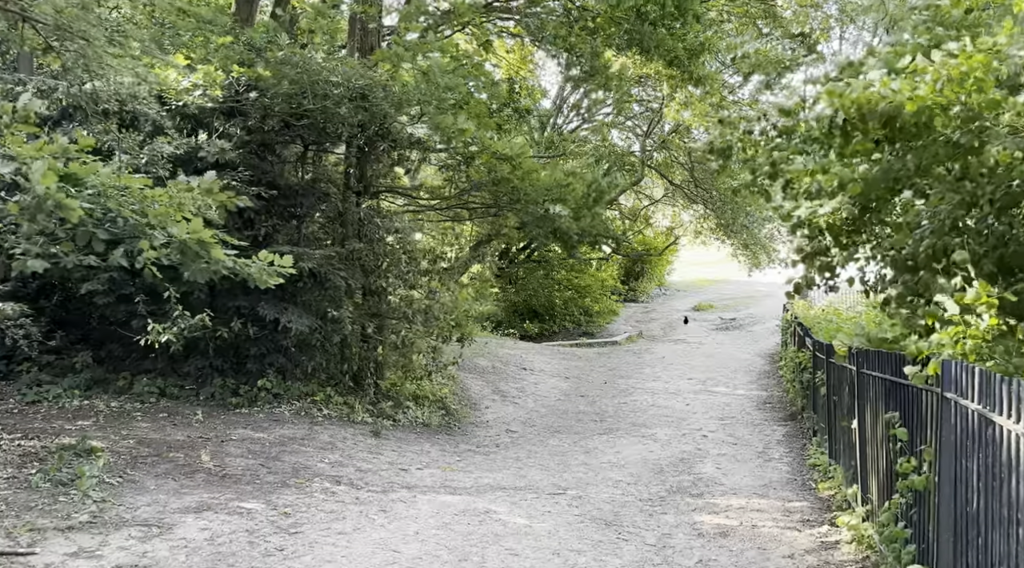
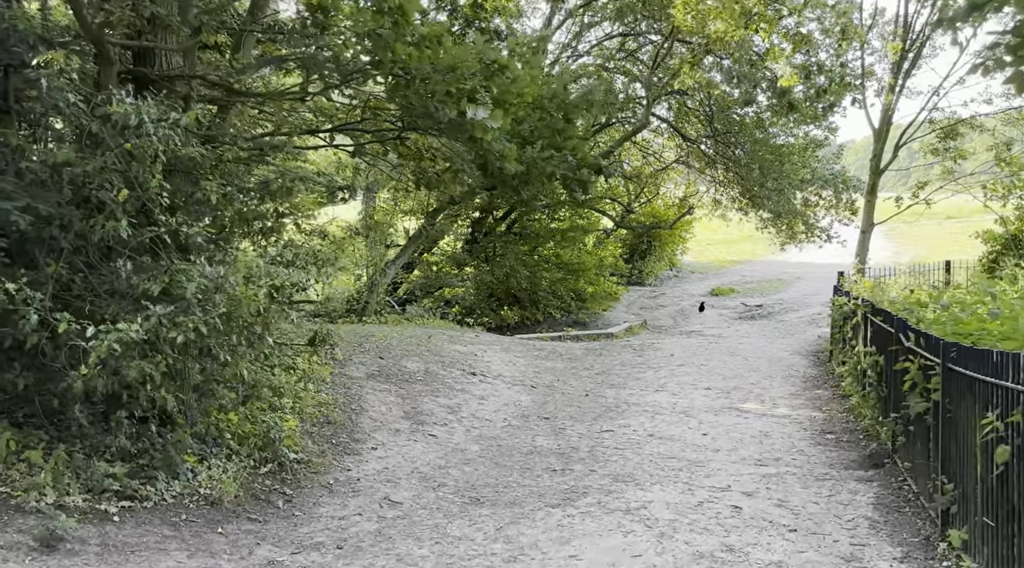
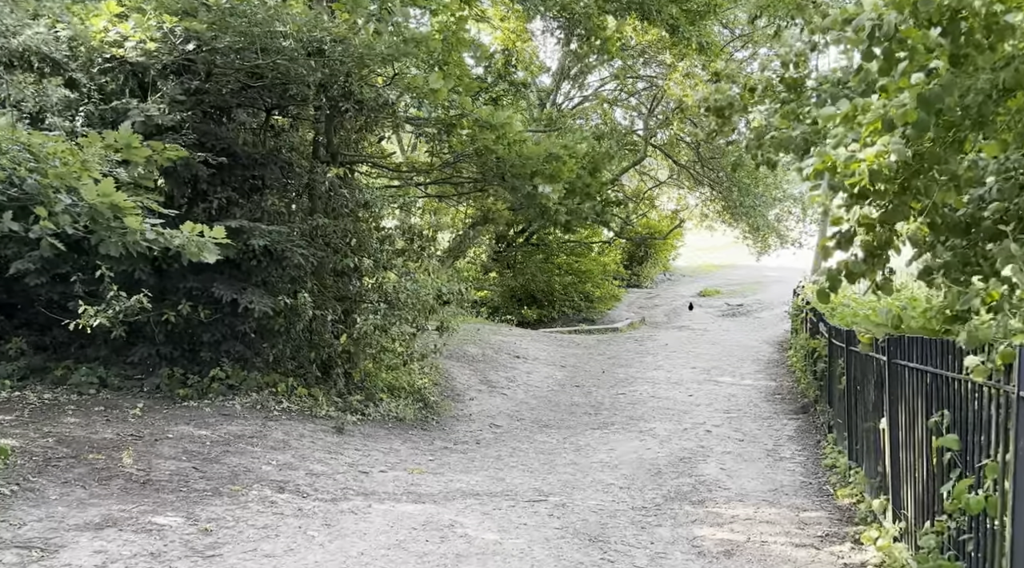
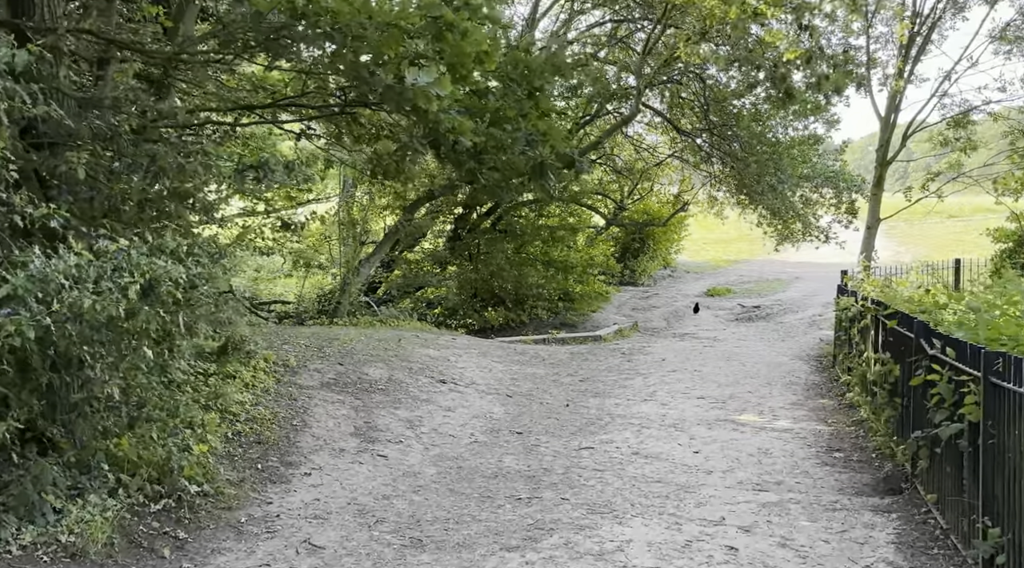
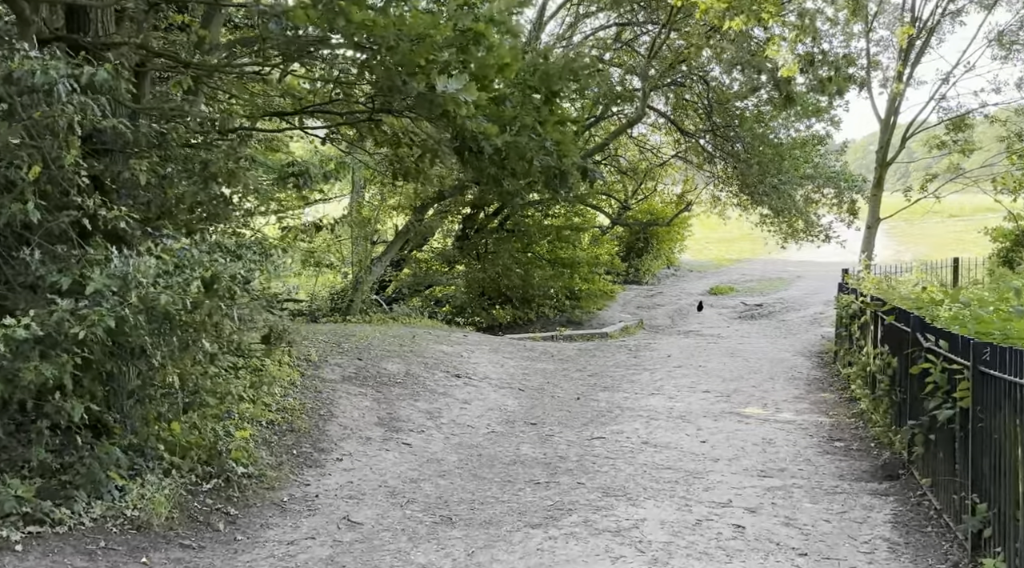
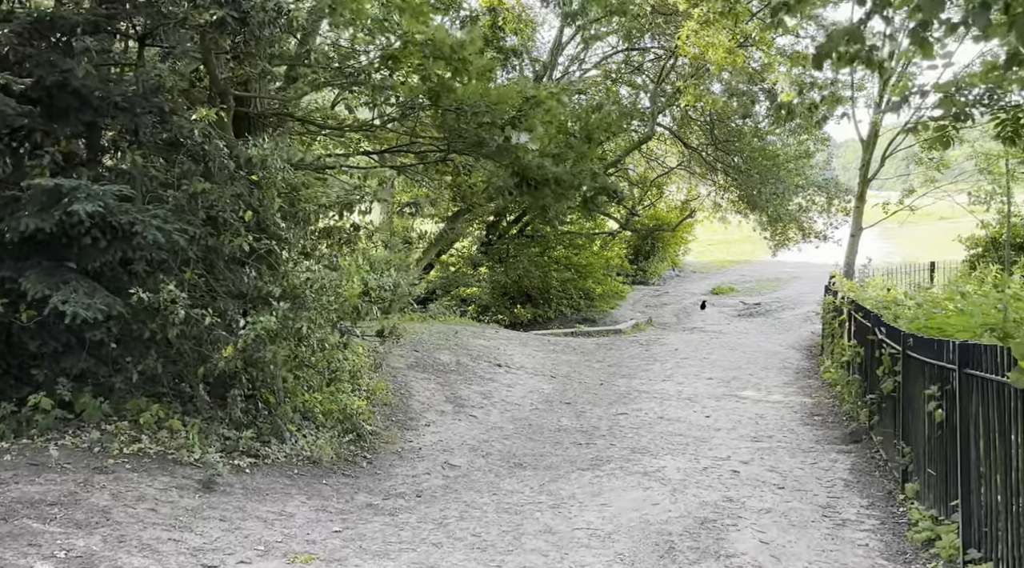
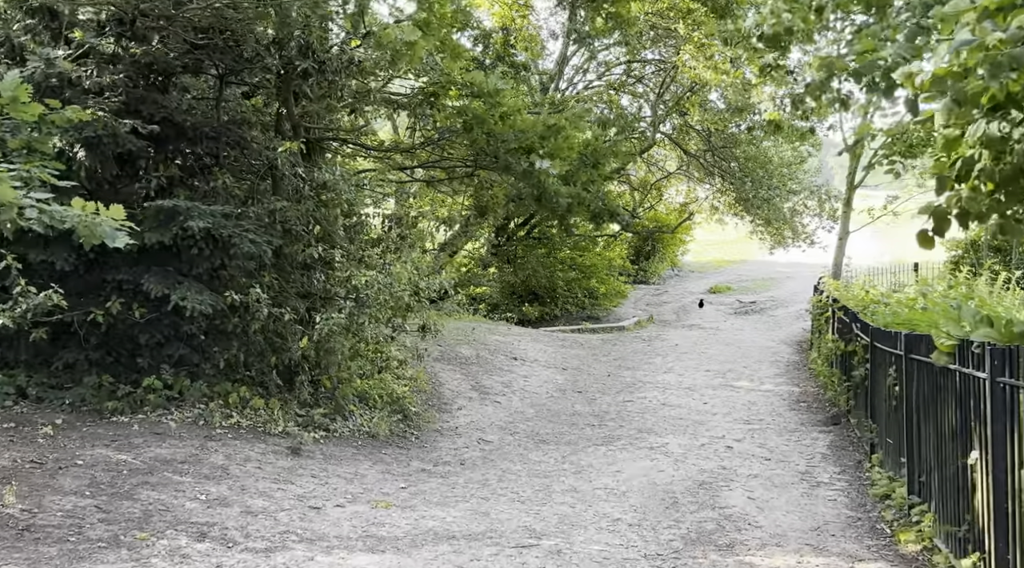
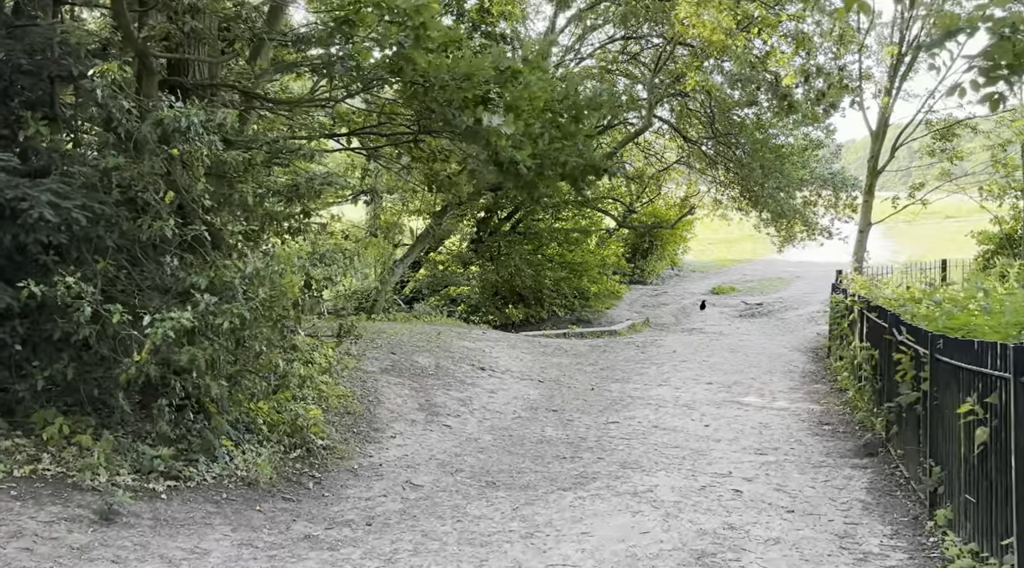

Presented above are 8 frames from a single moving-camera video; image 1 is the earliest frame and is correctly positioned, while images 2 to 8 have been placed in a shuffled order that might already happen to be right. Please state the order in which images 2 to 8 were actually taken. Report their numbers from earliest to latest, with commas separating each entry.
3, 7, 6, 8, 2, 5, 4
